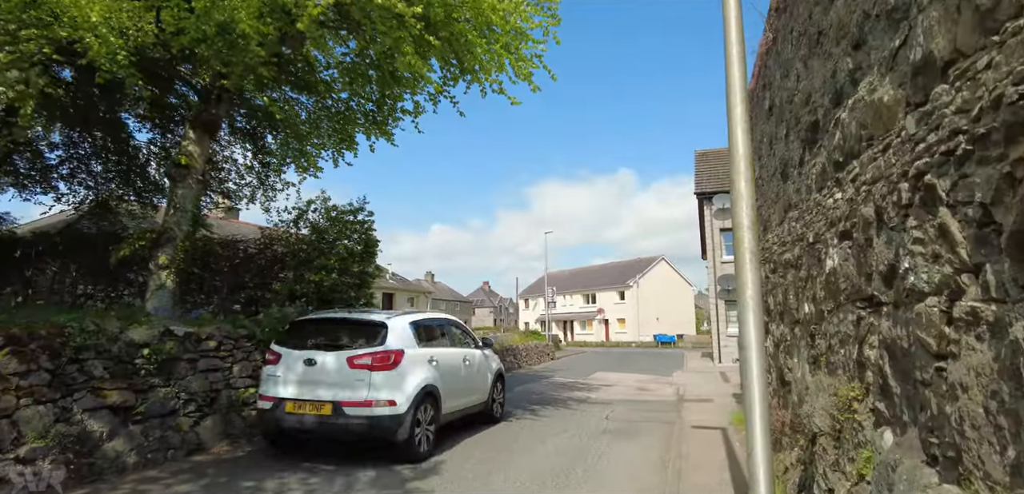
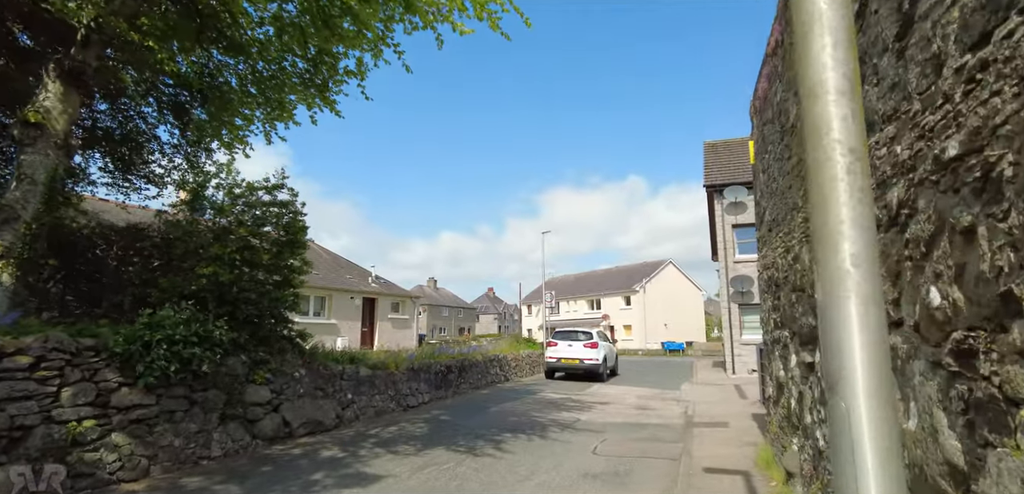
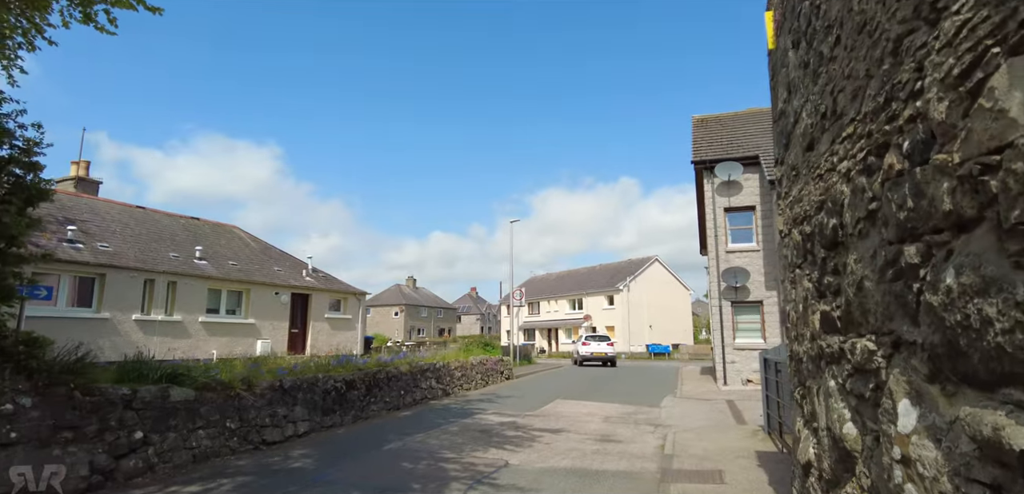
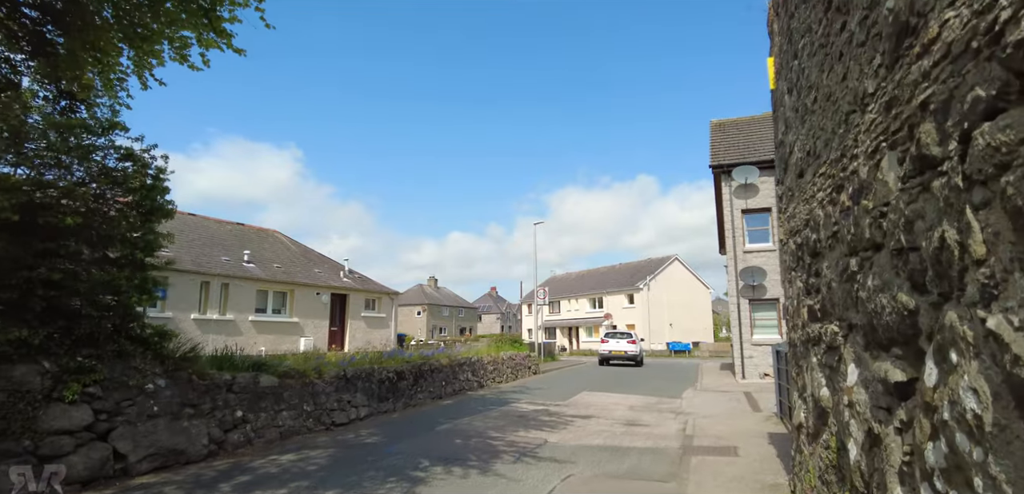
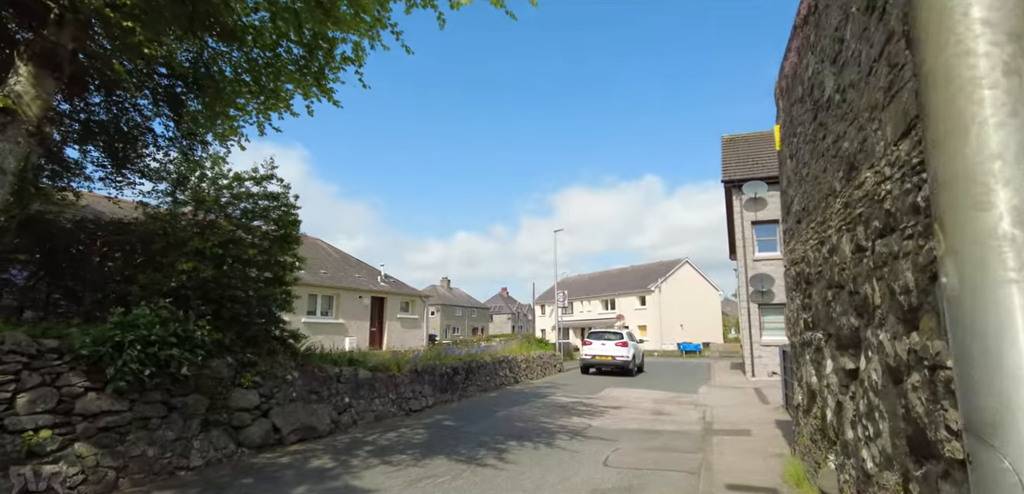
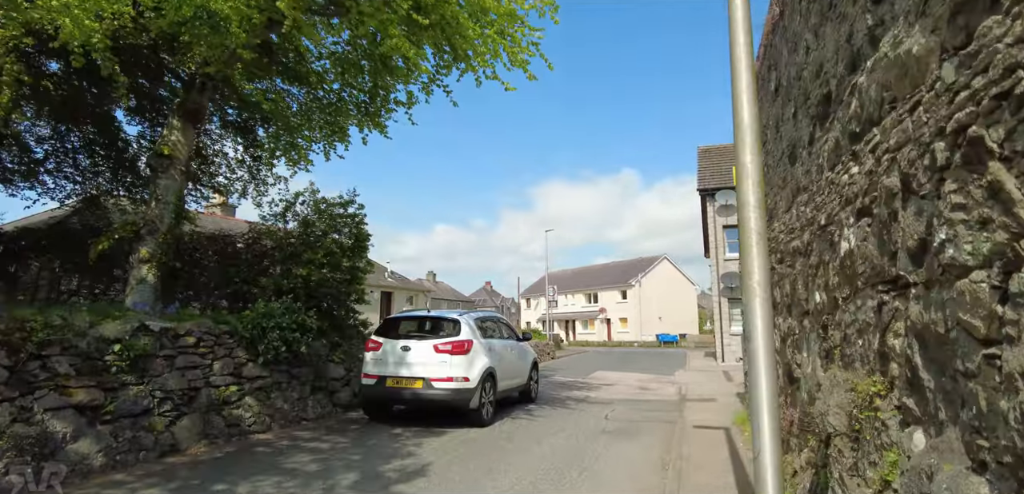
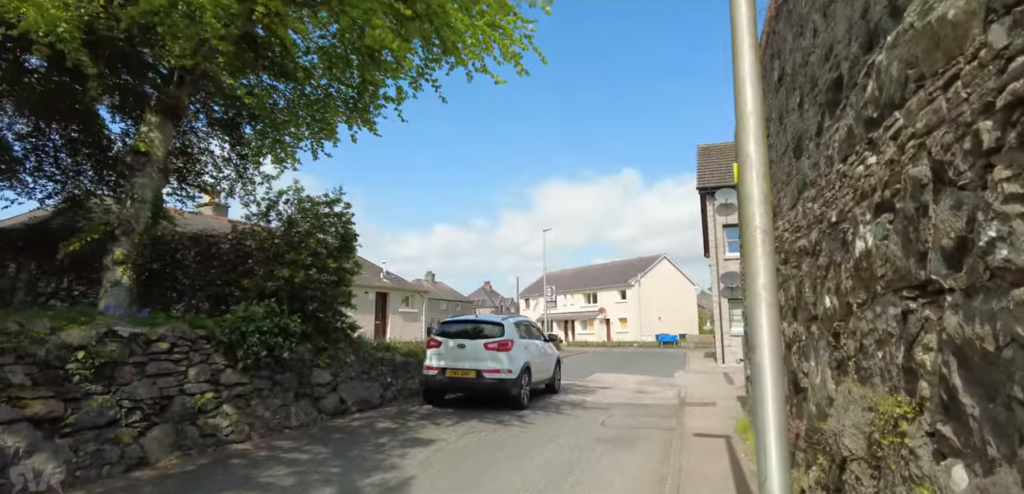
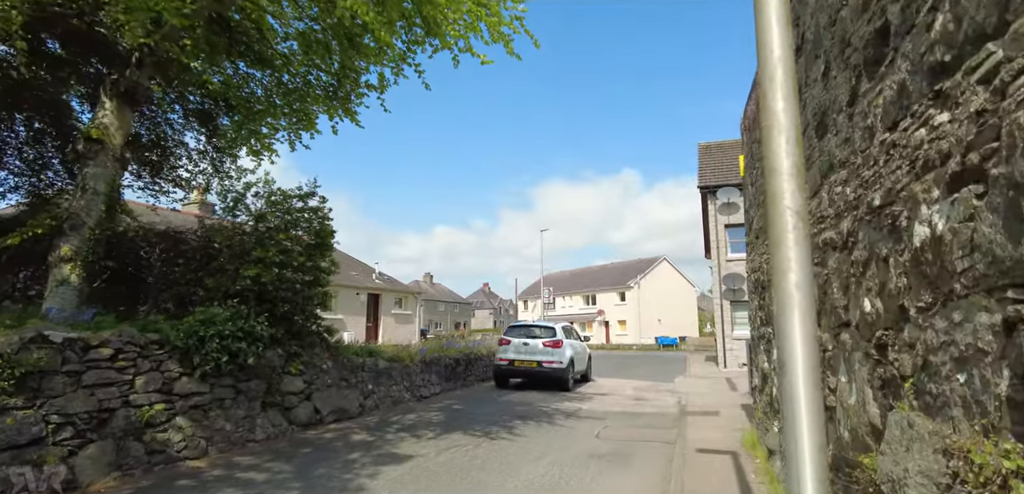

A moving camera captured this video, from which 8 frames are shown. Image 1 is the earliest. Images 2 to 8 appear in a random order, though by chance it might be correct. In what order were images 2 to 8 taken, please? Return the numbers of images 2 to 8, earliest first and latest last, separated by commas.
6, 7, 8, 2, 5, 4, 3
